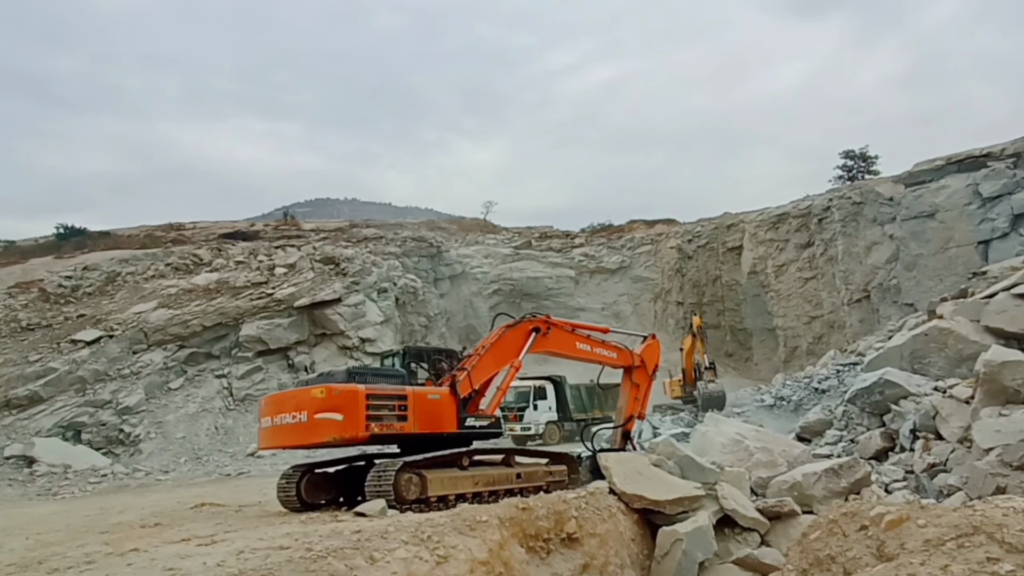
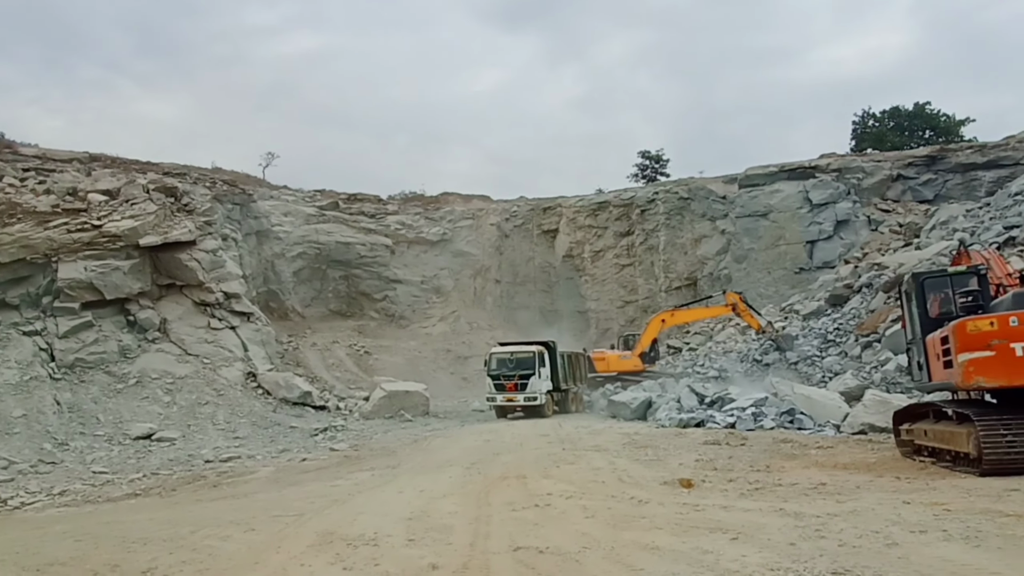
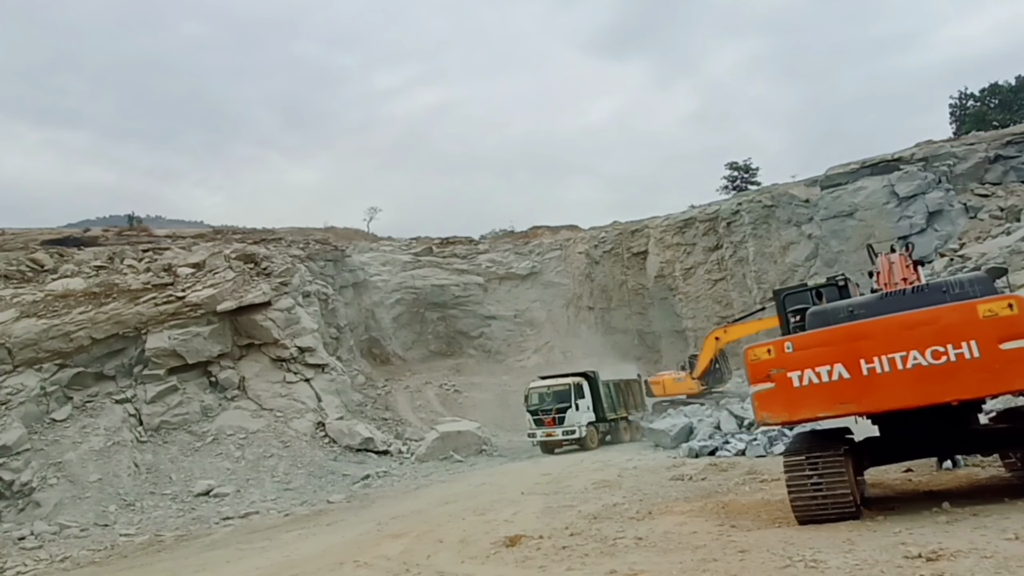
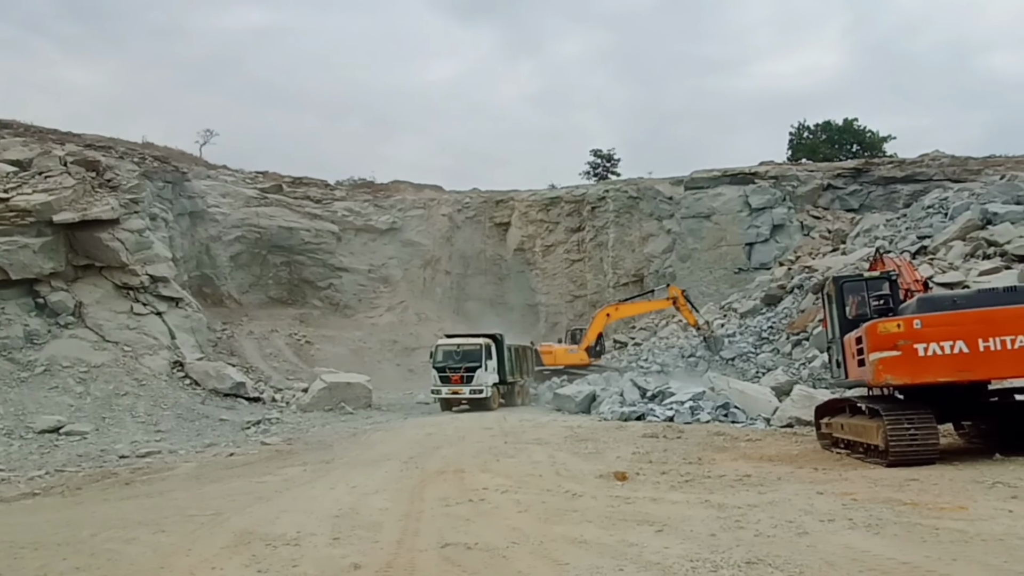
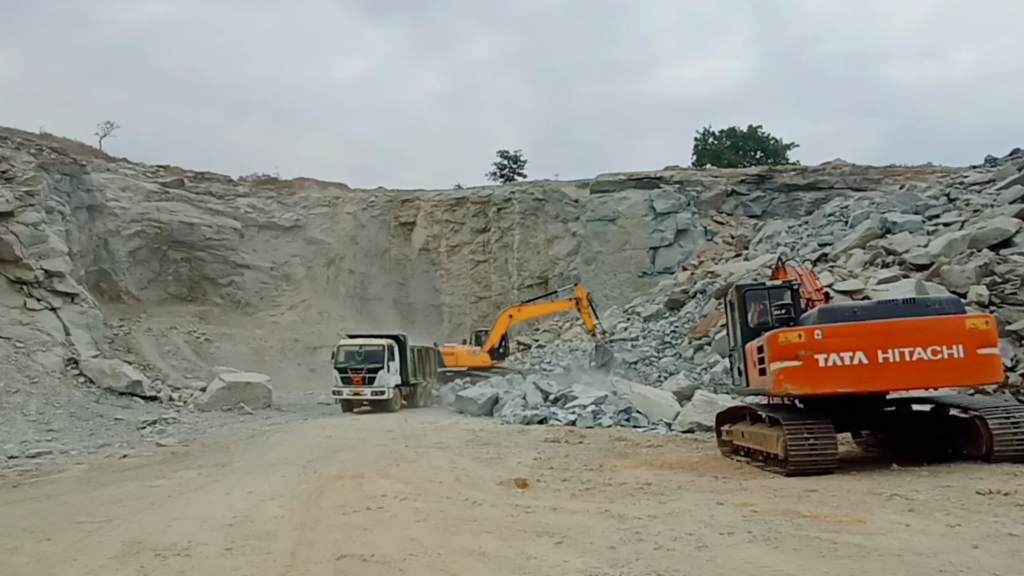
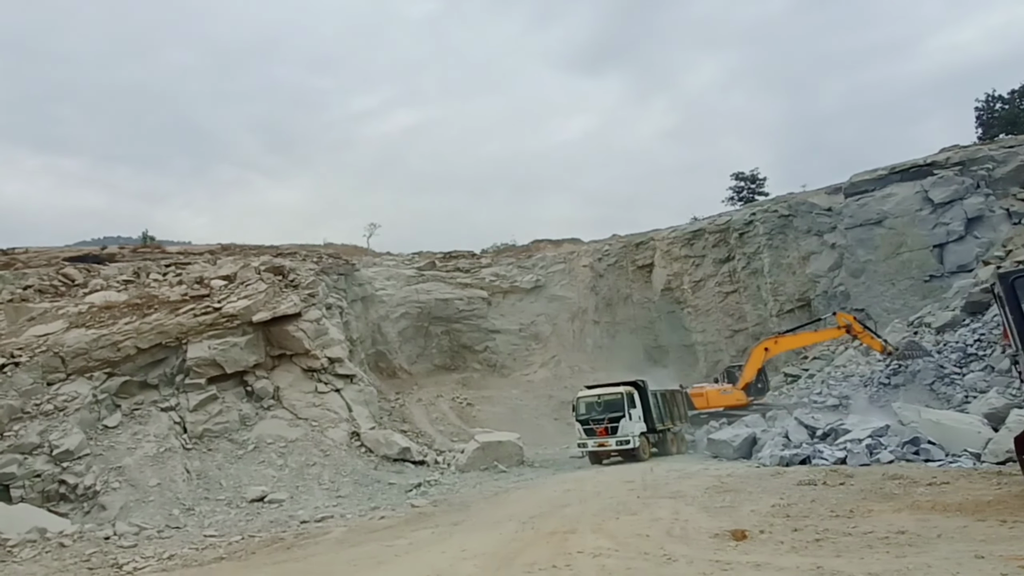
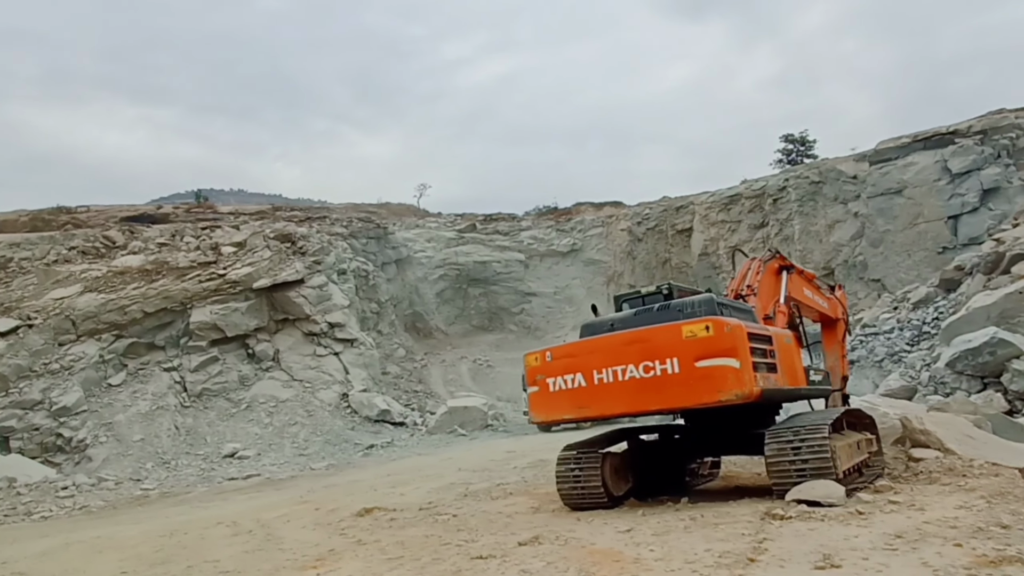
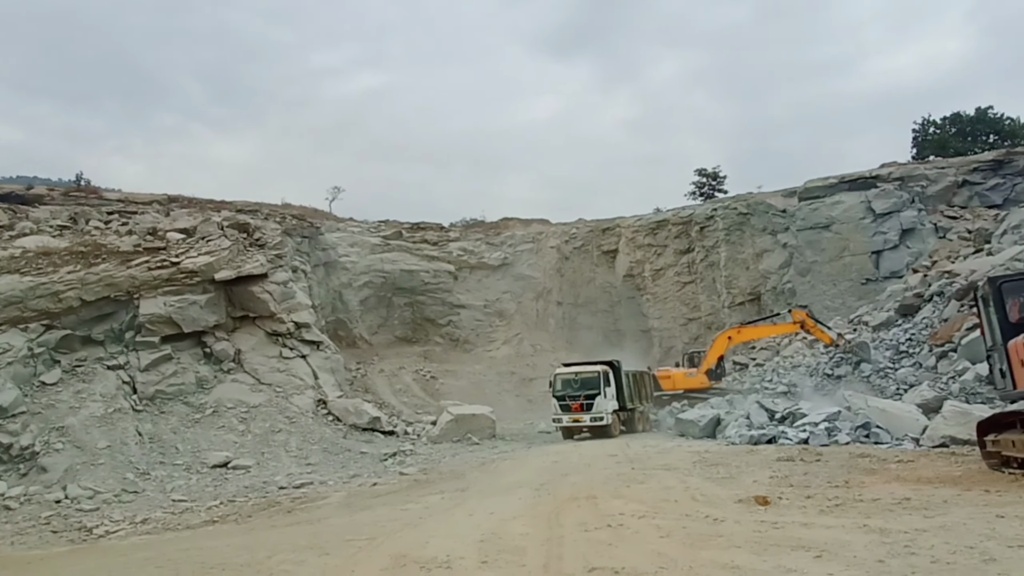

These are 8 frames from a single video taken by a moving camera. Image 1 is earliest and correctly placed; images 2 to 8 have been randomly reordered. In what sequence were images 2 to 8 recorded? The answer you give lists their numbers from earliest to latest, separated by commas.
7, 3, 6, 8, 2, 4, 5
